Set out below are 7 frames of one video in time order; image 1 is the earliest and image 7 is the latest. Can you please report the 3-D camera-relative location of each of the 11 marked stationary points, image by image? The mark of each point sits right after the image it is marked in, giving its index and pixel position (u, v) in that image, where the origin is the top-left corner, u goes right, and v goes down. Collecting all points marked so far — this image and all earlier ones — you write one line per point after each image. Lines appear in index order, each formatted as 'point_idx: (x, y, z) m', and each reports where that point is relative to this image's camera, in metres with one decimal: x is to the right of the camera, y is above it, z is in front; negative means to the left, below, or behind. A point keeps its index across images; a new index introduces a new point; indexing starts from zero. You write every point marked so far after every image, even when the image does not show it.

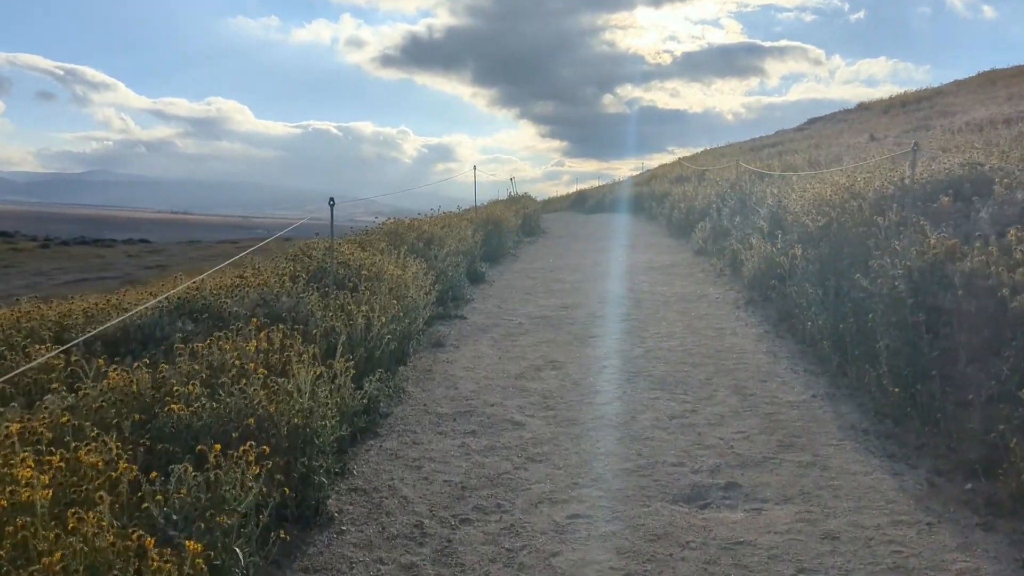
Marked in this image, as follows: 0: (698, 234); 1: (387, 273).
0: (+3.5, +1.0, +15.2) m
1: (-1.2, +0.1, +7.7) m
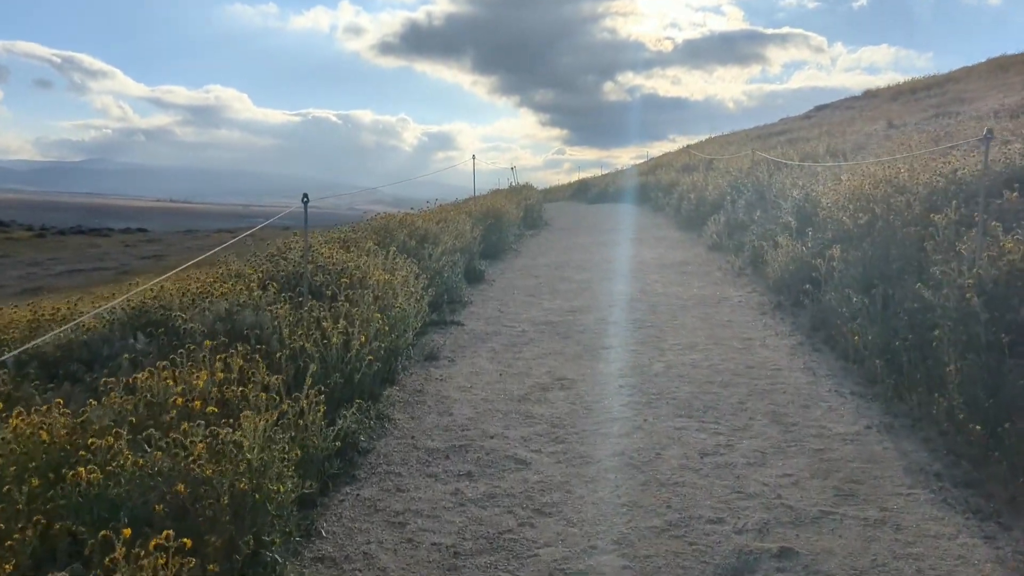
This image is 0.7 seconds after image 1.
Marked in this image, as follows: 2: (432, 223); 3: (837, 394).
0: (+3.5, +1.0, +14.3) m
1: (-1.2, +0.1, +6.8) m
2: (-1.0, +0.8, +10.6) m
3: (+2.3, -0.8, +5.9) m
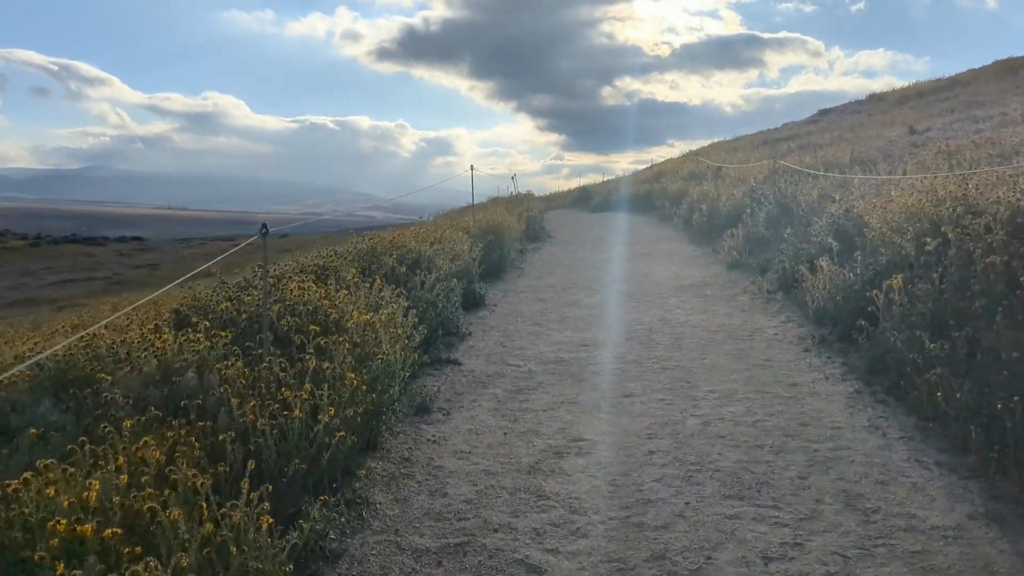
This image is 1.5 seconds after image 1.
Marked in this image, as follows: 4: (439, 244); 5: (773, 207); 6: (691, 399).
0: (+3.5, +0.7, +13.2) m
1: (-1.1, -0.2, +5.7) m
2: (-1.0, +0.5, +9.5) m
3: (+2.4, -1.0, +4.8) m
4: (-0.9, +0.6, +10.0) m
5: (+4.1, +1.3, +12.8) m
6: (+1.3, -0.8, +6.2) m
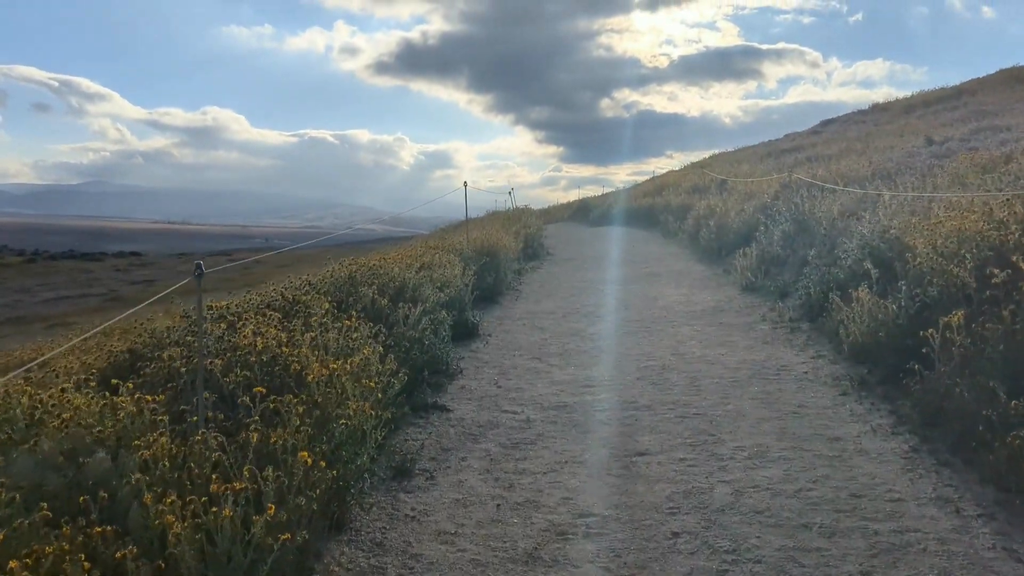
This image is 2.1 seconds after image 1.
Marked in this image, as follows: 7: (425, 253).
0: (+3.5, +0.4, +12.3) m
1: (-1.1, -0.5, +4.8) m
2: (-1.0, +0.2, +8.6) m
3: (+2.3, -1.3, +3.9) m
4: (-1.0, +0.2, +9.1) m
5: (+4.0, +0.9, +11.9) m
6: (+1.3, -1.1, +5.2) m
7: (-1.1, +0.4, +10.4) m
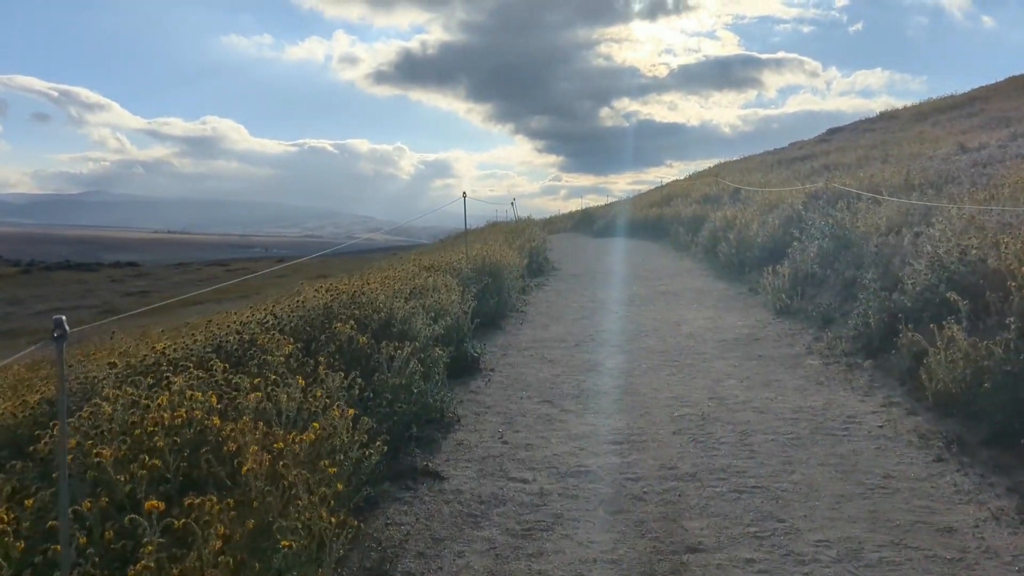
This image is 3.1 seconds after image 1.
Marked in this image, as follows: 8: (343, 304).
0: (+3.5, +0.1, +11.1) m
1: (-1.1, -0.7, +3.5) m
2: (-1.0, -0.1, +7.4) m
3: (+2.4, -1.5, +2.6) m
4: (-0.9, 0.0, +7.8) m
5: (+4.1, +0.6, +10.7) m
6: (+1.4, -1.3, +3.9) m
7: (-1.1, +0.2, +9.1) m
8: (-1.3, -0.1, +6.6) m
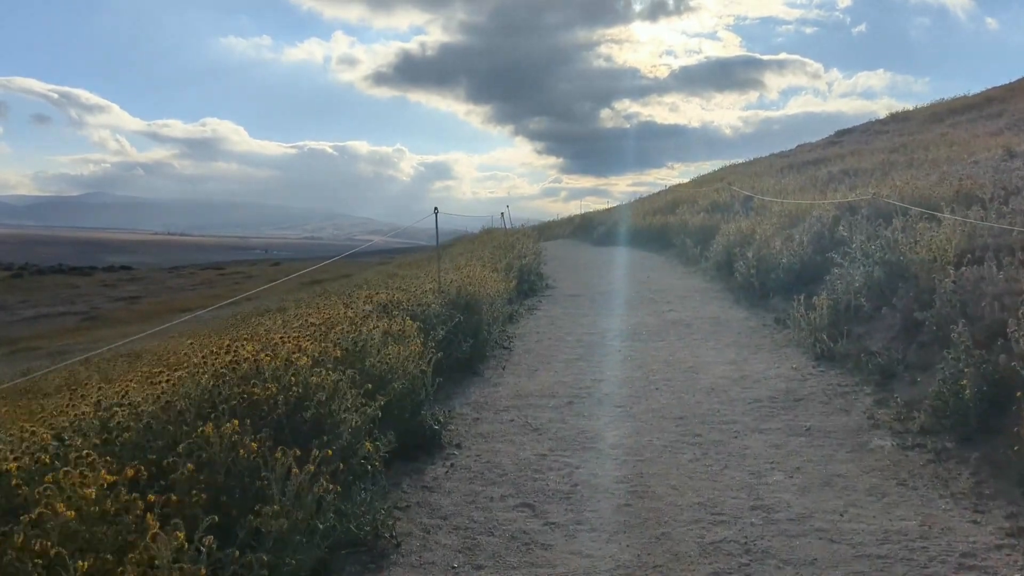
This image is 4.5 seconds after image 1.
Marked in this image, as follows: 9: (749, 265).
0: (+3.3, -0.3, +9.2) m
1: (-1.3, -1.1, +1.6) m
2: (-1.2, -0.4, +5.5) m
3: (+2.2, -1.8, +0.7) m
4: (-1.1, -0.4, +5.9) m
5: (+3.9, +0.2, +8.8) m
6: (+1.2, -1.7, +2.0) m
7: (-1.3, -0.2, +7.2) m
8: (-1.6, -0.5, +4.7) m
9: (+3.8, +0.4, +13.2) m
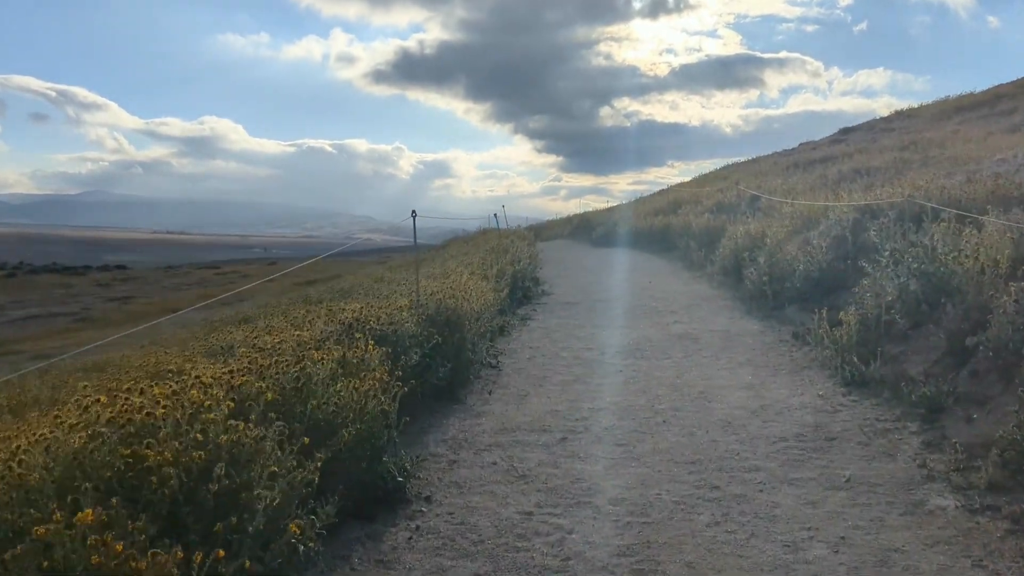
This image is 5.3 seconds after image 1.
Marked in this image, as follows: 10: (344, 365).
0: (+3.2, -0.5, +8.1) m
1: (-1.4, -1.2, +0.5) m
2: (-1.3, -0.6, +4.4) m
3: (+2.1, -2.0, -0.4) m
4: (-1.2, -0.6, +4.8) m
5: (+3.7, +0.1, +7.7) m
6: (+1.0, -1.8, +1.0) m
7: (-1.4, -0.4, +6.2) m
8: (-1.7, -0.7, +3.7) m
9: (+3.7, +0.3, +12.2) m
10: (-1.1, -0.5, +5.6) m
